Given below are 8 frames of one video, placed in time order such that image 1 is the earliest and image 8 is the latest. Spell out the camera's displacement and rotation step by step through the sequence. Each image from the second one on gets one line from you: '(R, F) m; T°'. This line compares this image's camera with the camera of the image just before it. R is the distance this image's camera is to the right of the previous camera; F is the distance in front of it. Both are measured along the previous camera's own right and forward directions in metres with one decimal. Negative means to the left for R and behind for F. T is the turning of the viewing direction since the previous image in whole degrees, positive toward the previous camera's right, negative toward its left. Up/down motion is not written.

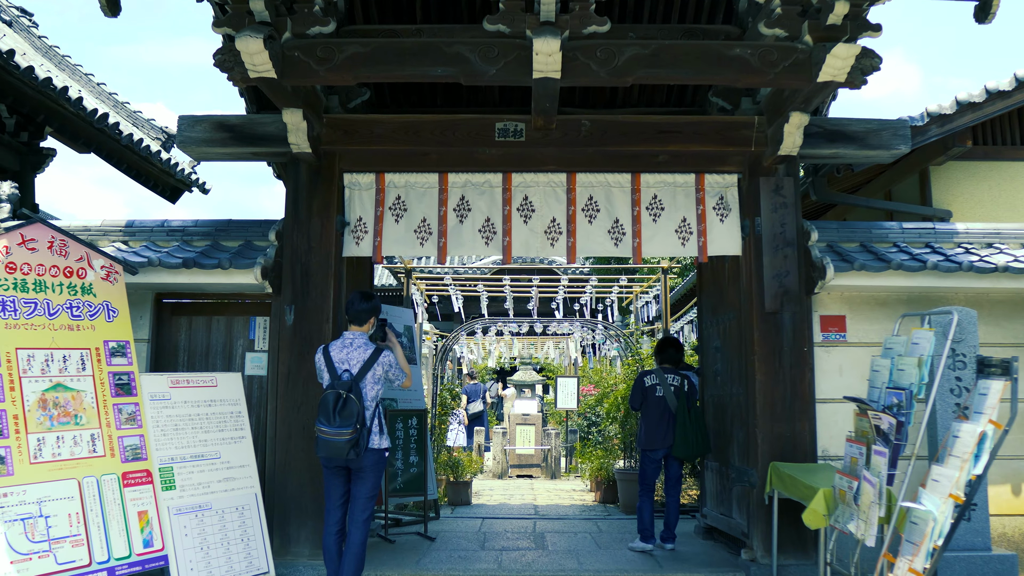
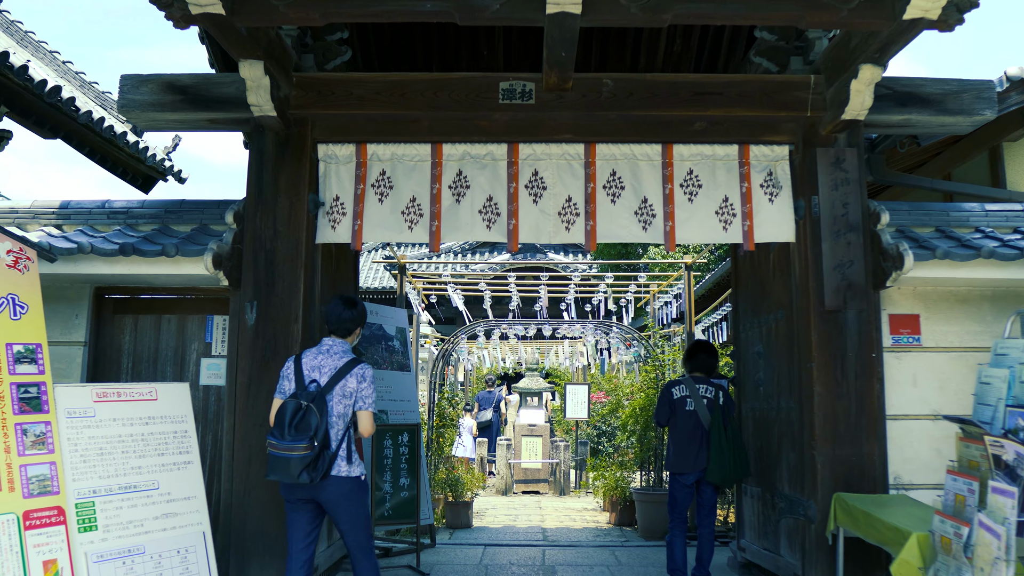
(0.0, +1.0) m; 0°
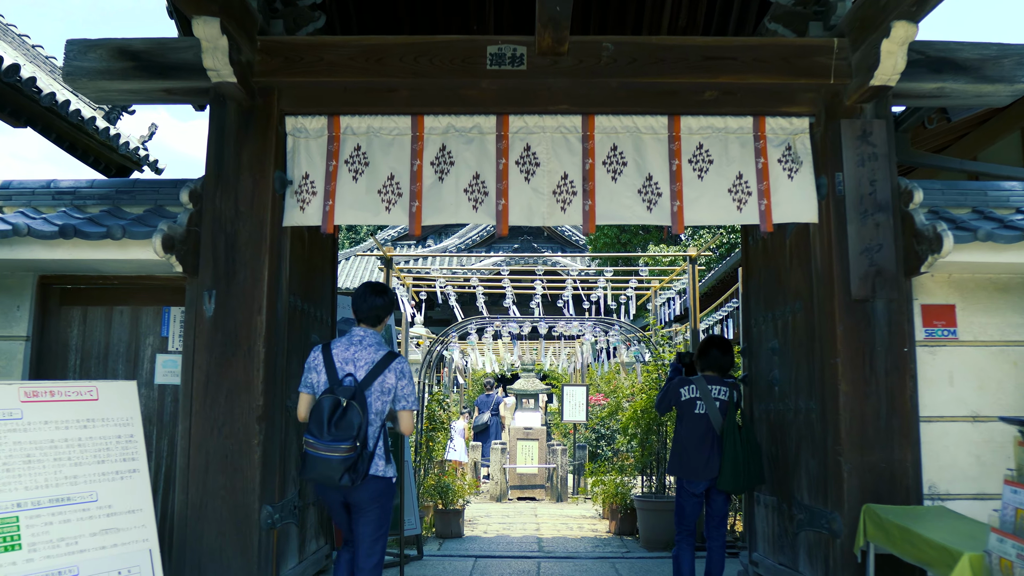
(0.0, +0.5) m; 0°
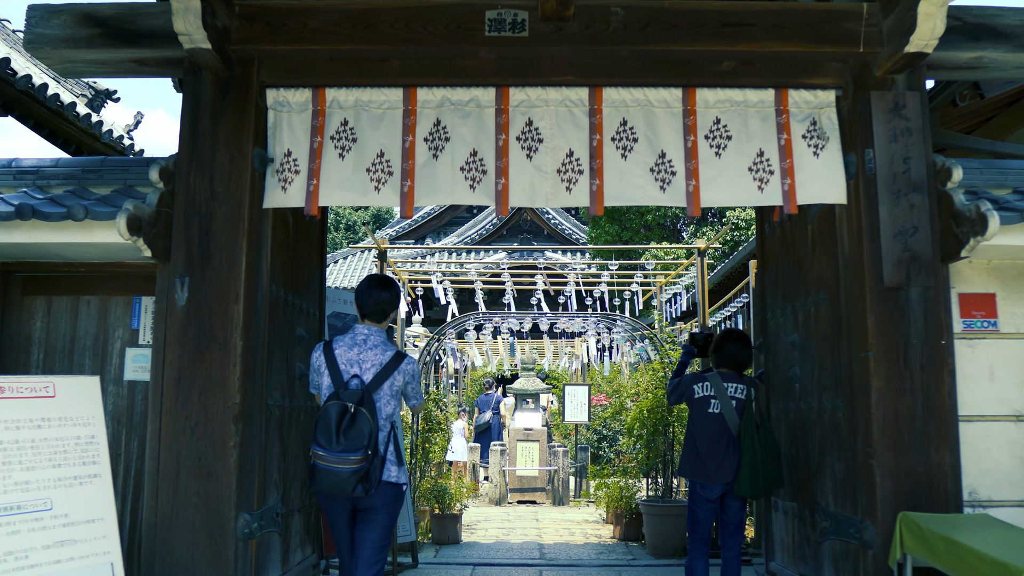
(0.0, +0.4) m; 0°
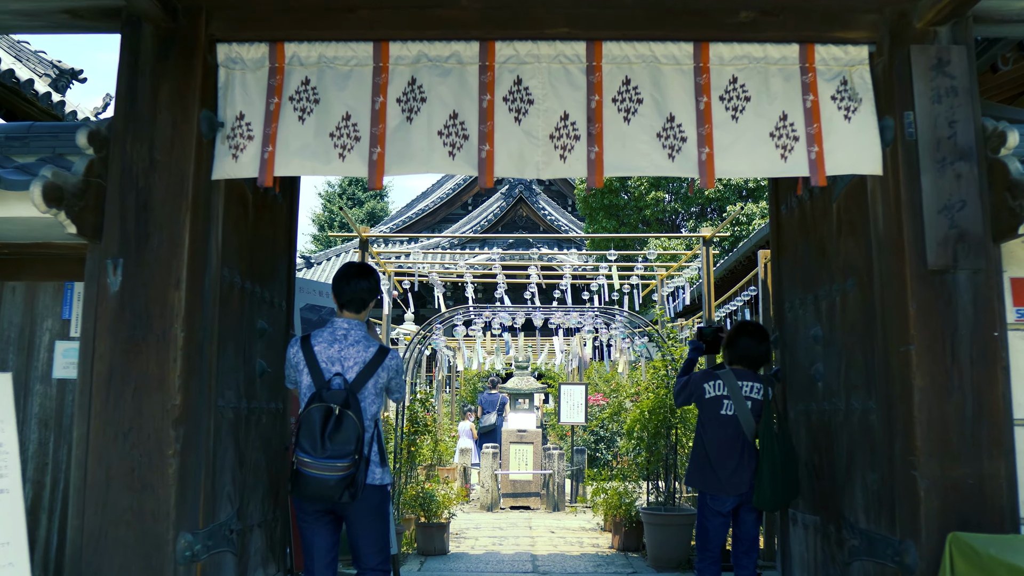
(0.0, +0.5) m; 0°
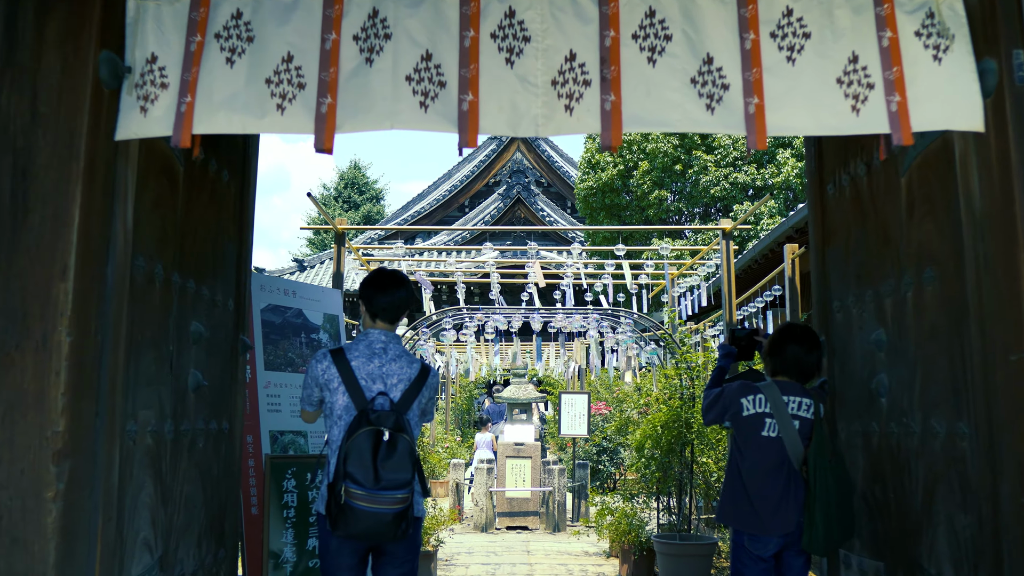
(0.0, +0.8) m; 0°
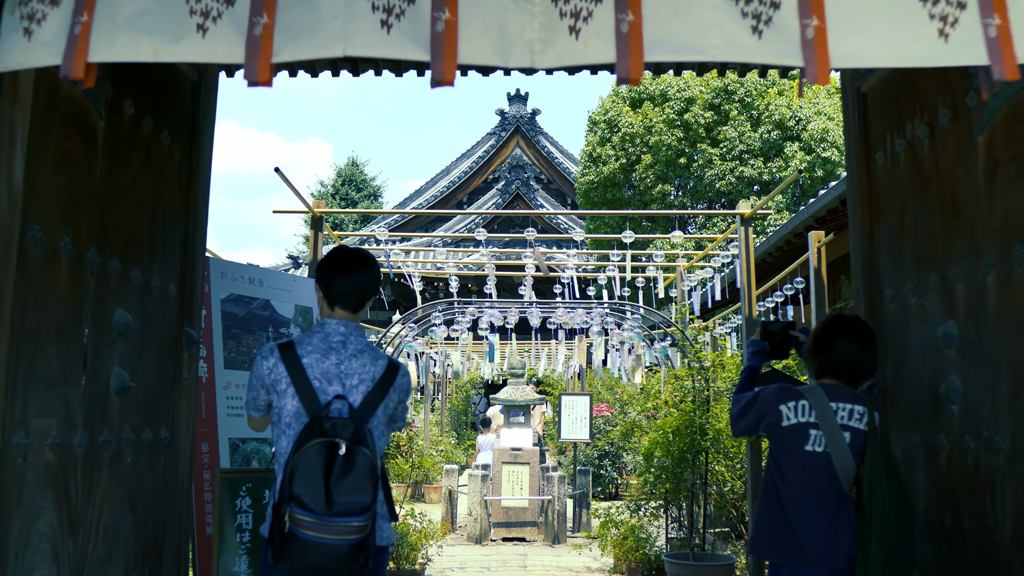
(0.0, +0.6) m; 0°
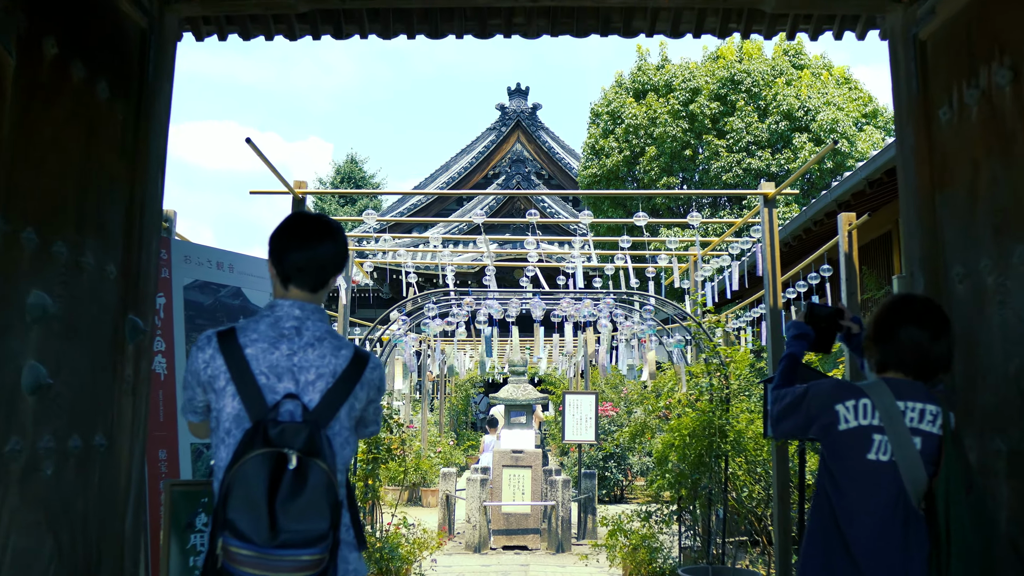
(0.0, +0.5) m; 0°
